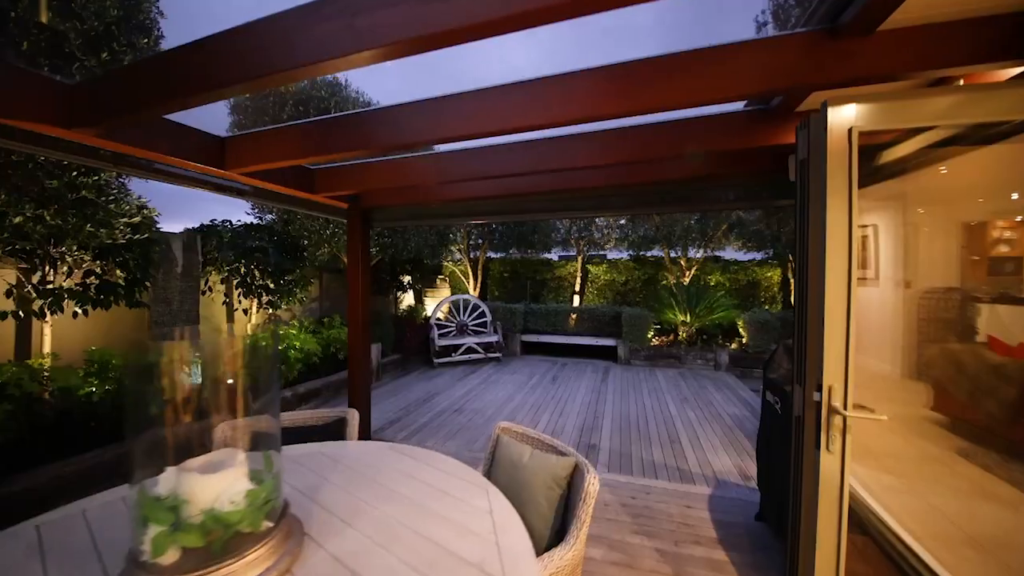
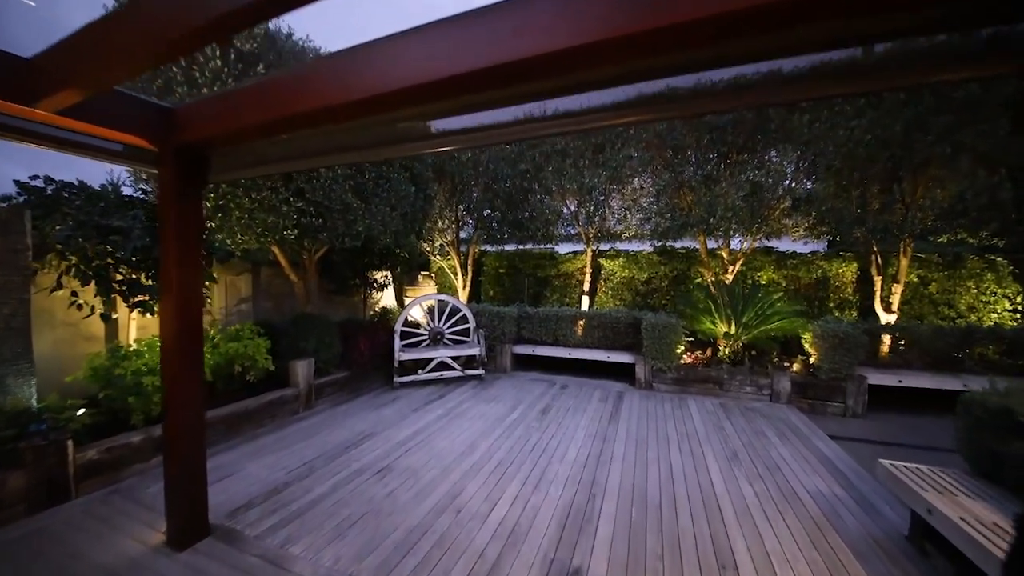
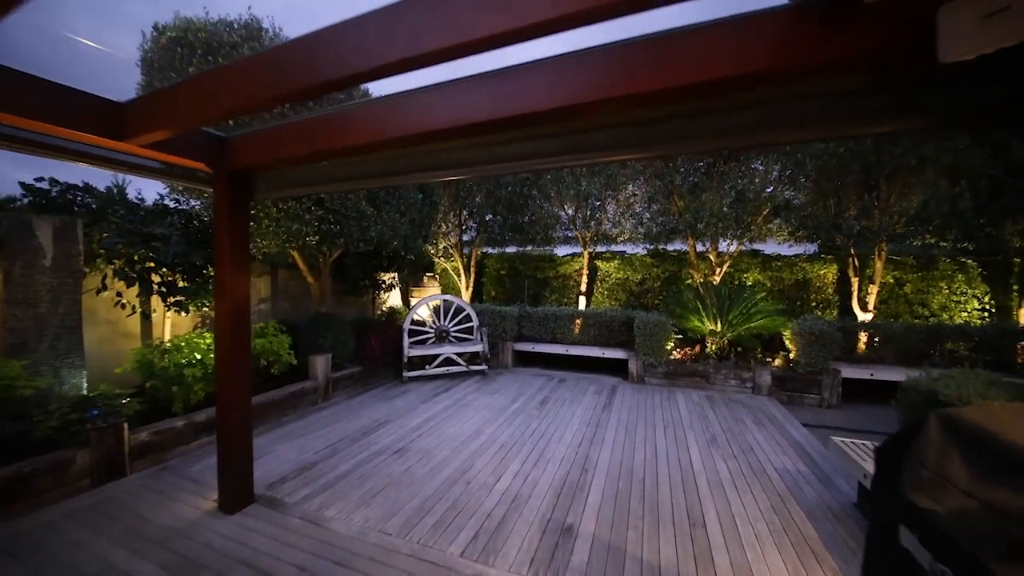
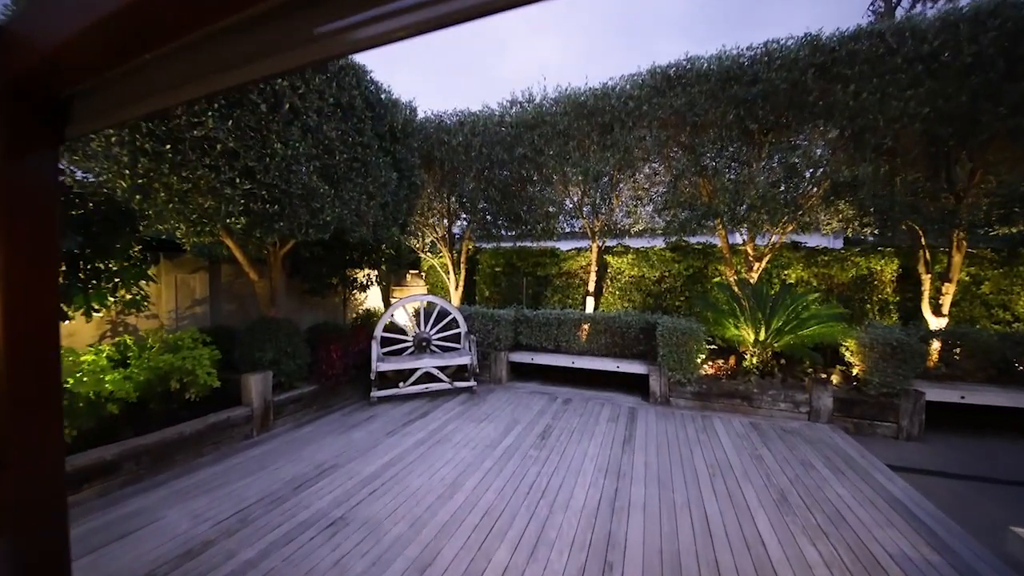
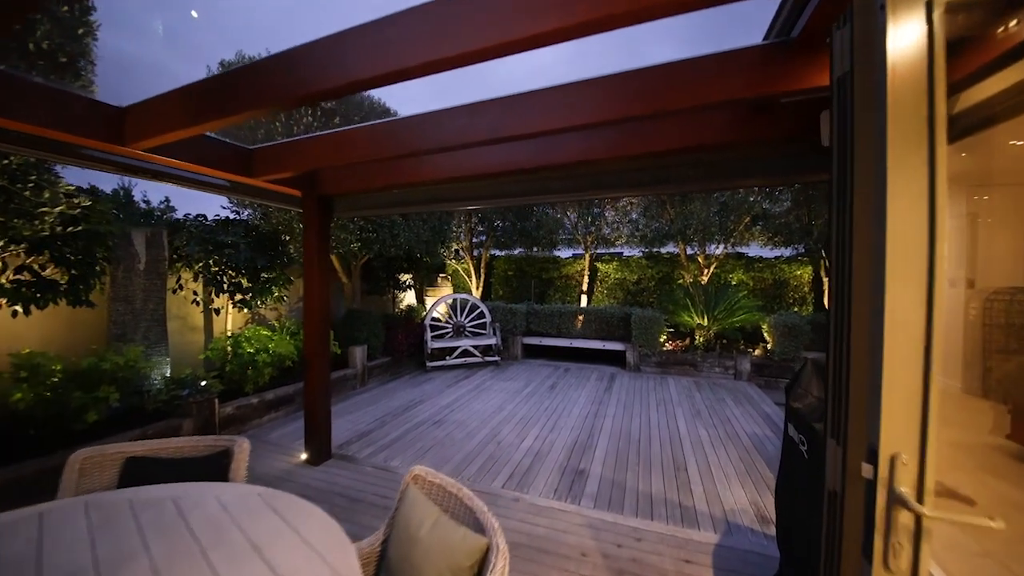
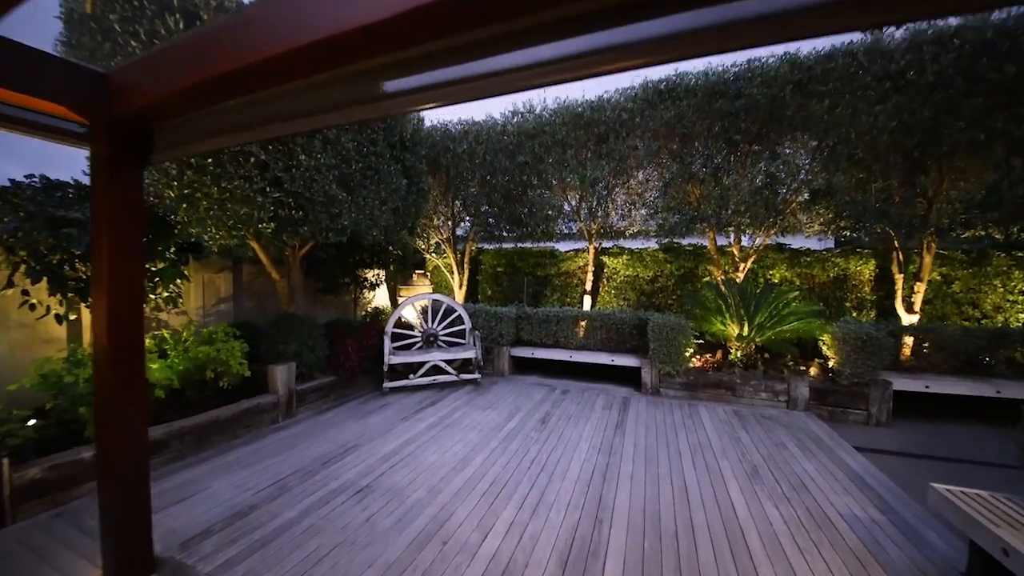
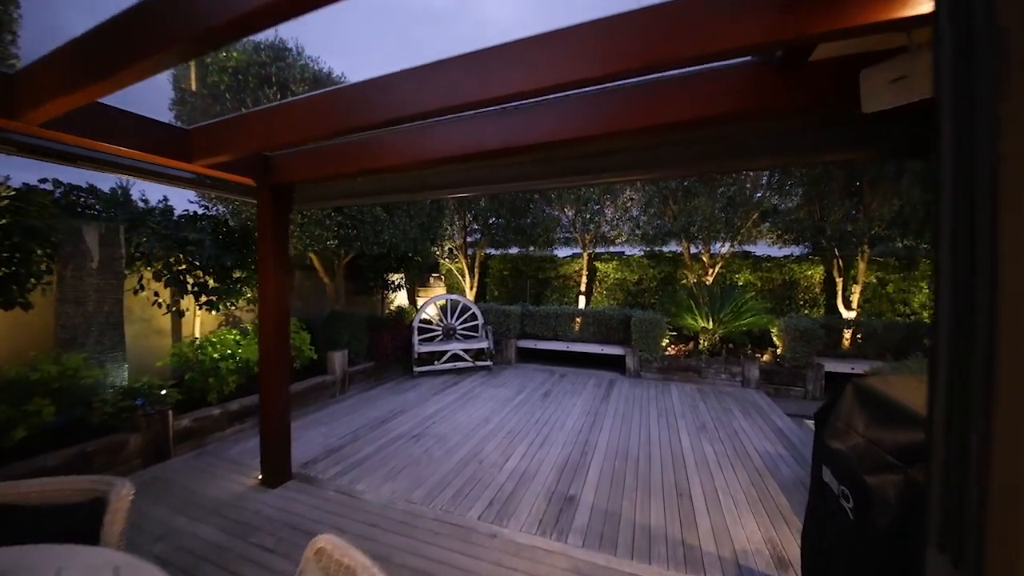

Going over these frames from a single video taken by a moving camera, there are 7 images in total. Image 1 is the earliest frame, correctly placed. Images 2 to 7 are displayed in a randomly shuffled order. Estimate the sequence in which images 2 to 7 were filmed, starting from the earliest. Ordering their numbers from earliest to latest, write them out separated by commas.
5, 7, 3, 2, 6, 4
